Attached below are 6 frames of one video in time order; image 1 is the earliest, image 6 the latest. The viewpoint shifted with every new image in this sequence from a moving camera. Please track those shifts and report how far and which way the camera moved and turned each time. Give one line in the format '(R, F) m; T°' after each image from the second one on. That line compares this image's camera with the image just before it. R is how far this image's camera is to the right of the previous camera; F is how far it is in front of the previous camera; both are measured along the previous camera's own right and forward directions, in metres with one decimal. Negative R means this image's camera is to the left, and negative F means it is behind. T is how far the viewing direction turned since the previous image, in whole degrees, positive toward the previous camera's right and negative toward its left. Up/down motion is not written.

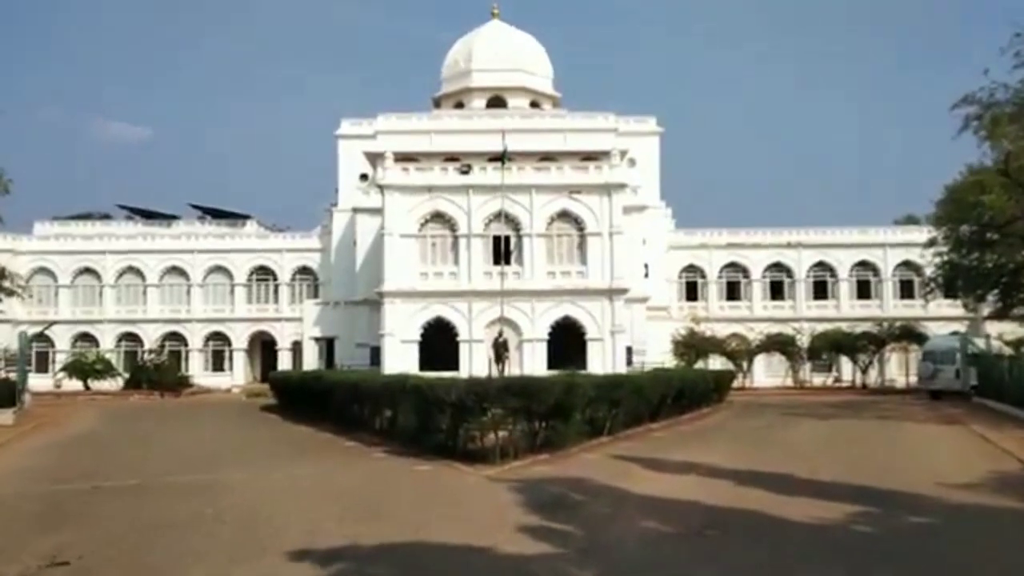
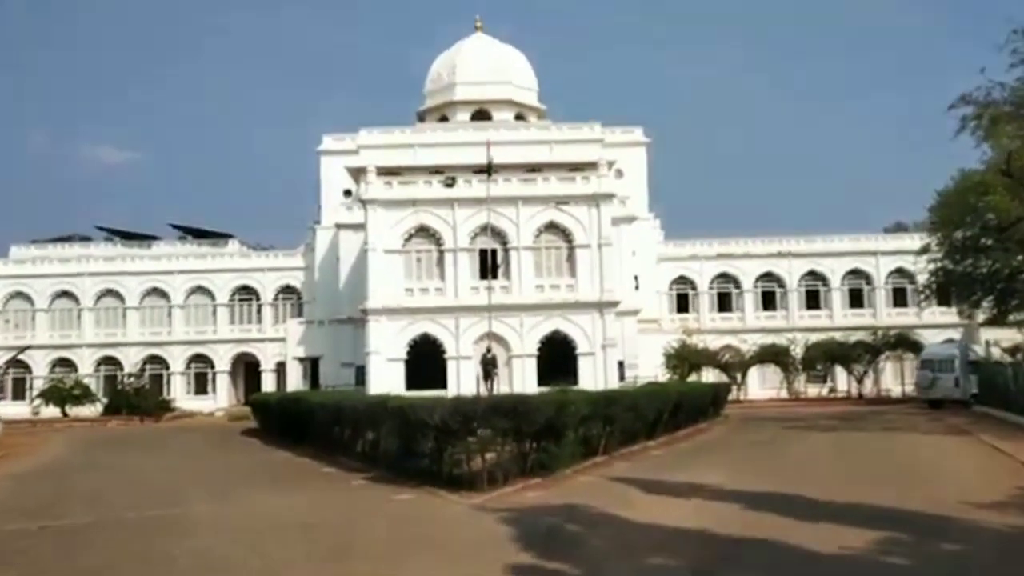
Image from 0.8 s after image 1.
(0.0, +1.0) m; +1°
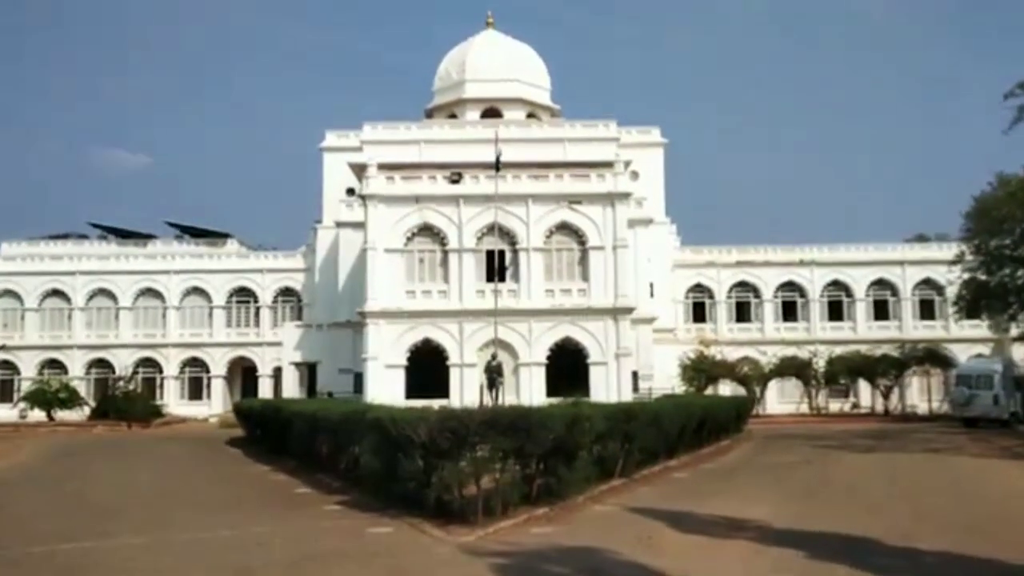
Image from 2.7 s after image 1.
(+0.1, +2.3) m; -1°
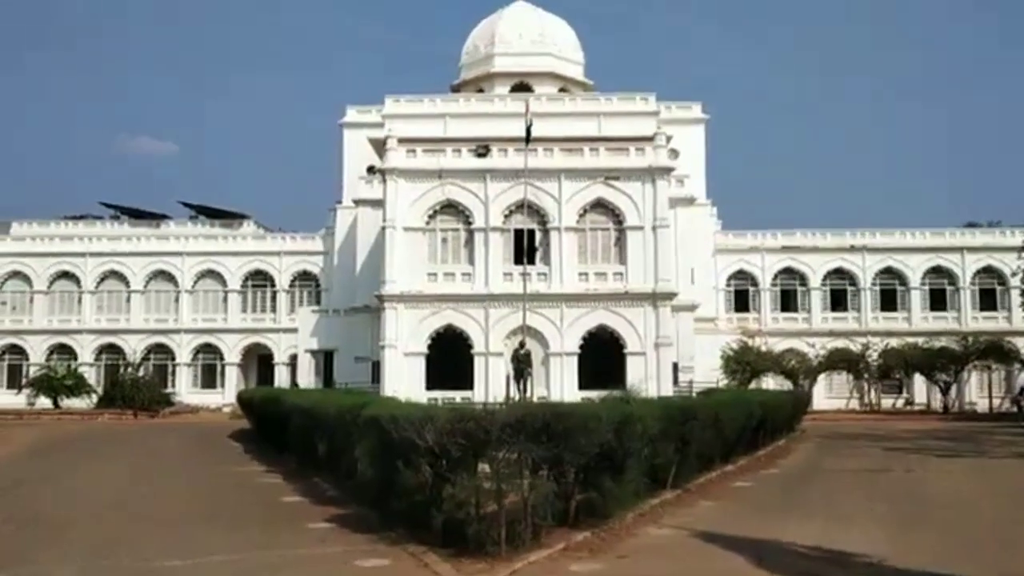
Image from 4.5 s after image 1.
(0.0, +2.8) m; -2°
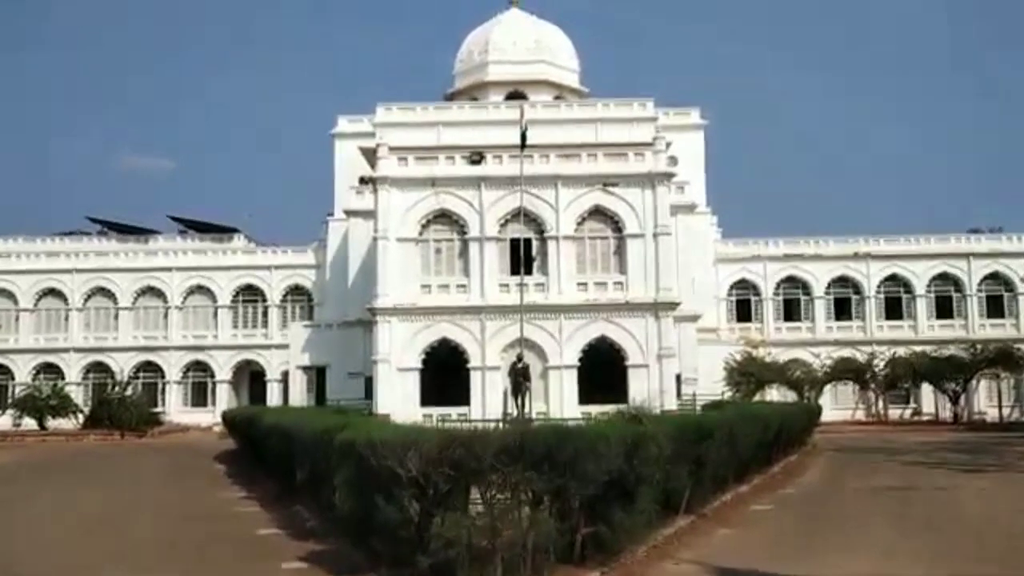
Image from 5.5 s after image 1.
(0.0, +1.1) m; 0°
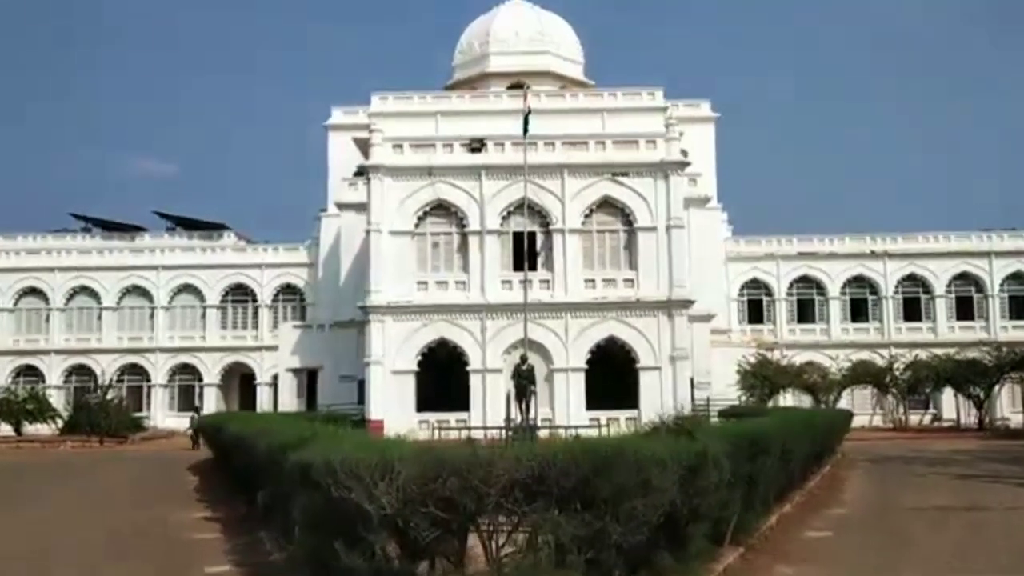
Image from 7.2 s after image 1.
(-0.1, +2.0) m; 0°
